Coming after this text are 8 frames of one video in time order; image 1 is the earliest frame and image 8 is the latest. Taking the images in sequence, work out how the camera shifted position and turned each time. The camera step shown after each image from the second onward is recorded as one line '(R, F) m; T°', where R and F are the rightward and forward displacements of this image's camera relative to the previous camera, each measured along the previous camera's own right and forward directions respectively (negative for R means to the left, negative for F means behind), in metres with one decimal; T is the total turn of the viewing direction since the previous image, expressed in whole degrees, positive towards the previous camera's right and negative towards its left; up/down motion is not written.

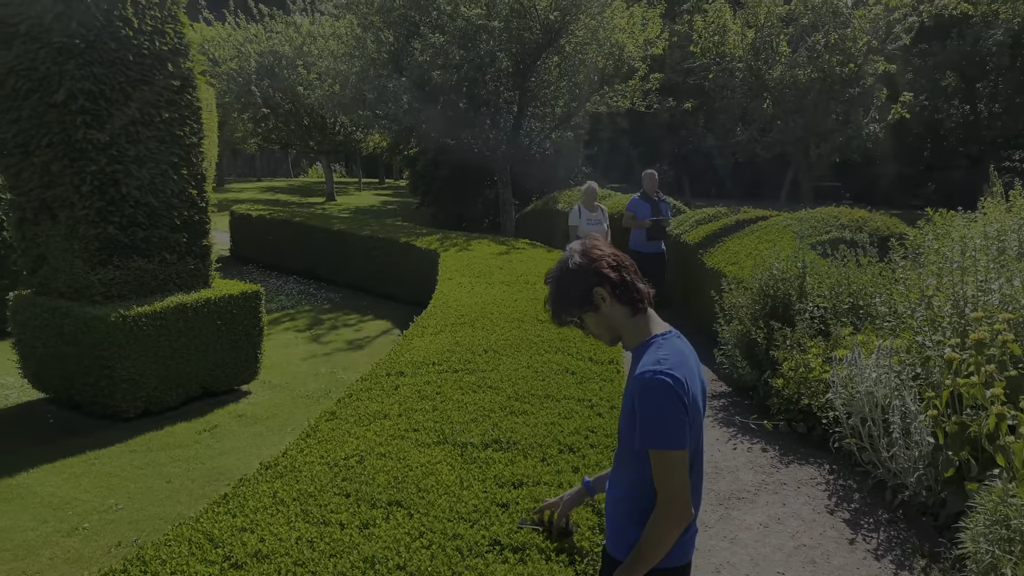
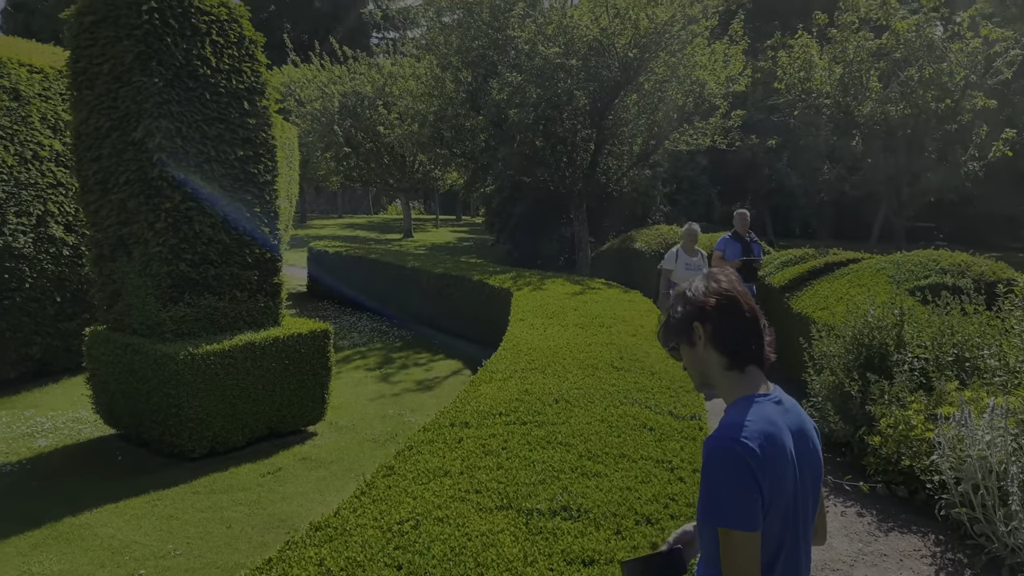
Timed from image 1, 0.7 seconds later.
(0.0, +0.2) m; -5°
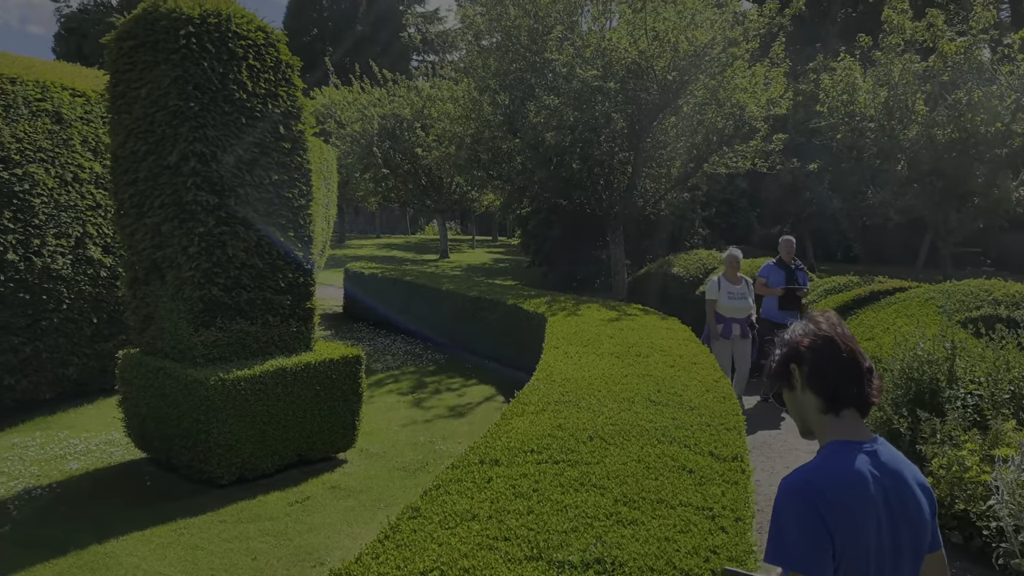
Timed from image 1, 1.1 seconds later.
(0.0, +0.1) m; -2°
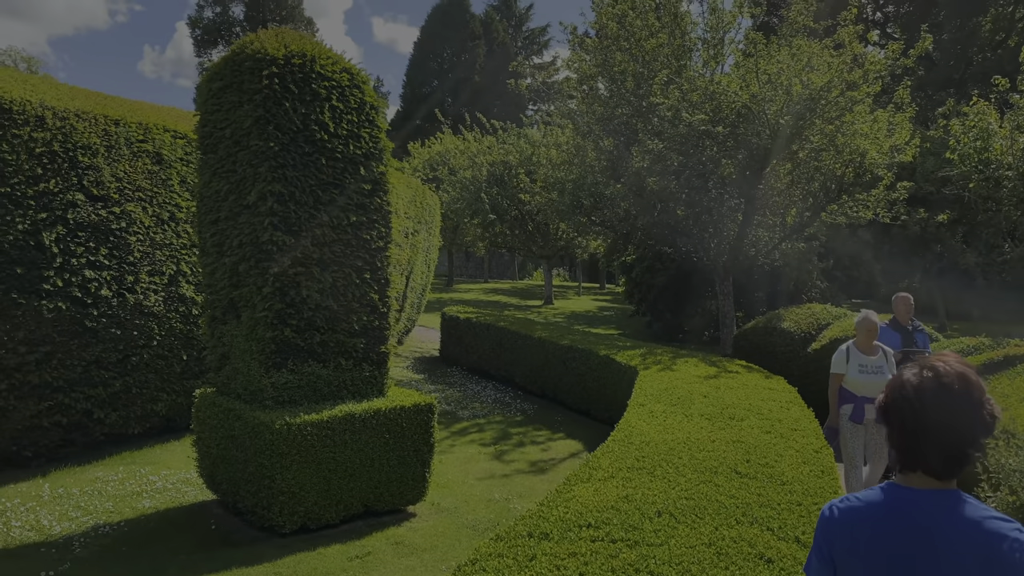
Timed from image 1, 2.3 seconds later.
(+0.2, +0.3) m; -8°
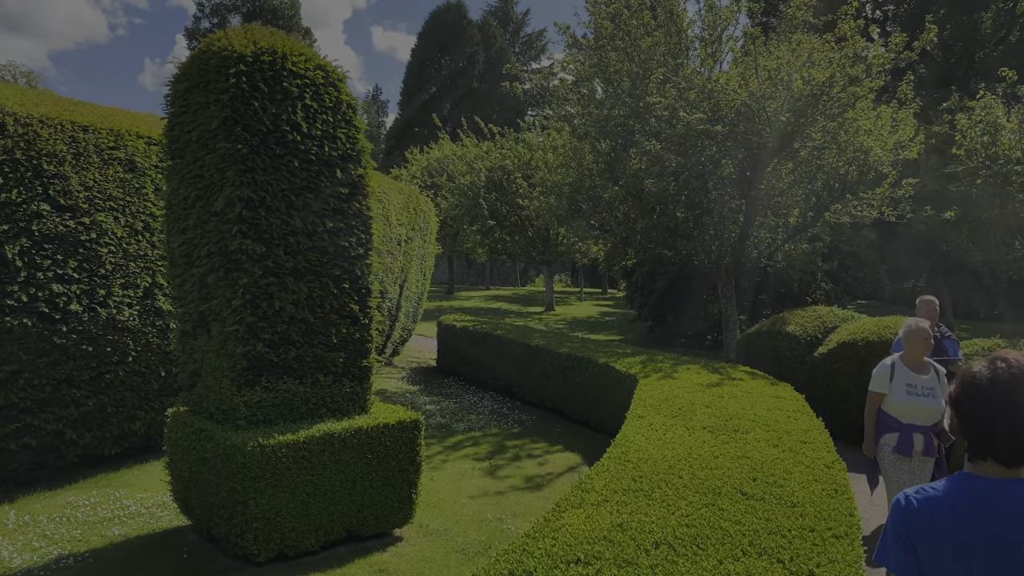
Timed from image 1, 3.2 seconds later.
(+0.1, +0.3) m; 0°
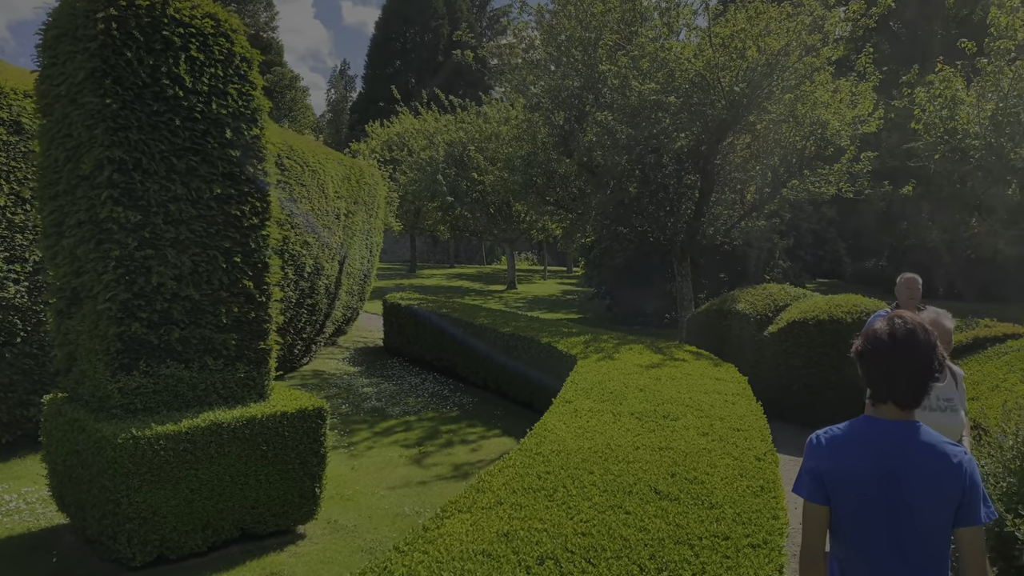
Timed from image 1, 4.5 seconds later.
(+0.3, +0.4) m; +2°
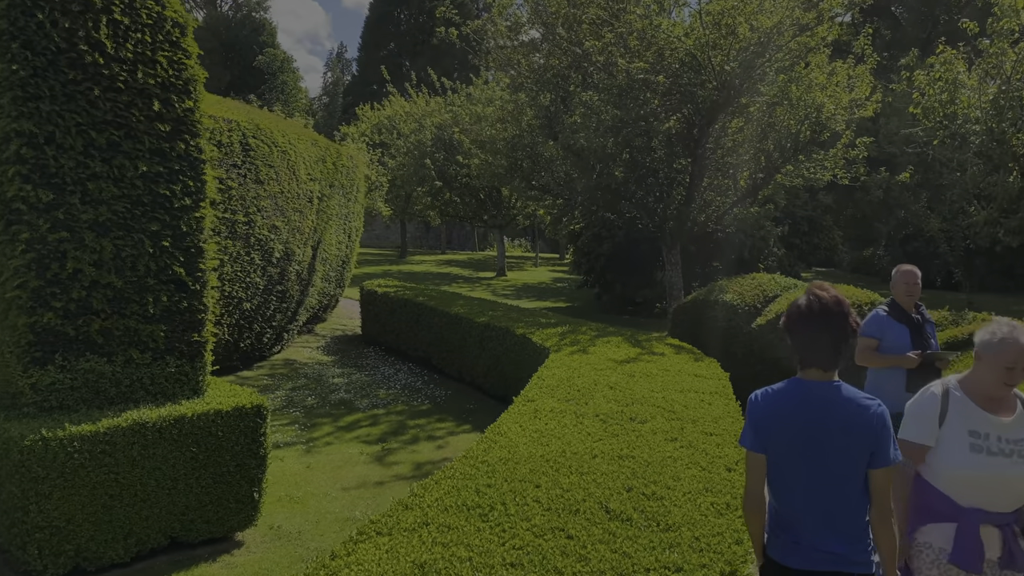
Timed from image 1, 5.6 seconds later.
(+0.2, +0.4) m; 0°
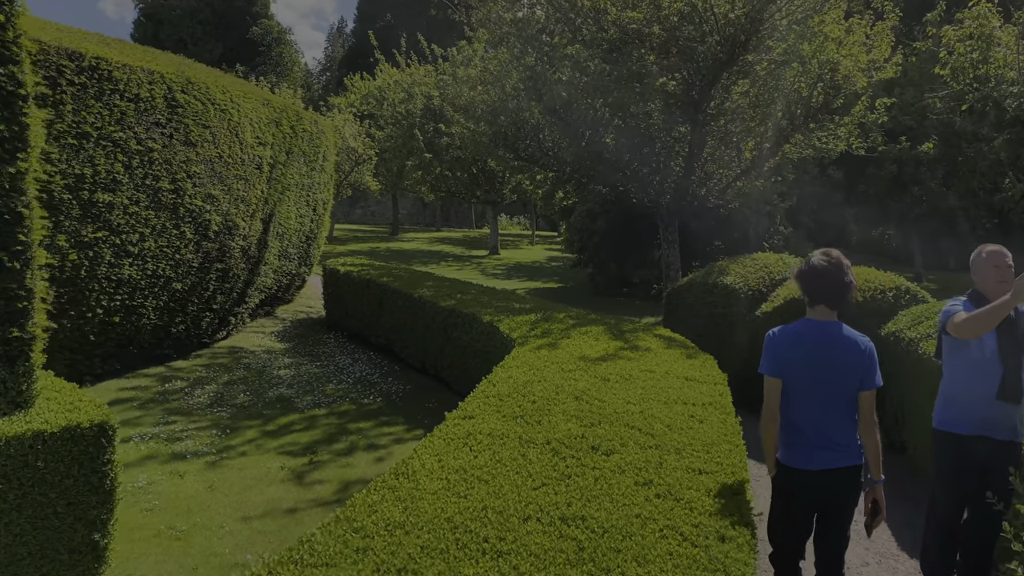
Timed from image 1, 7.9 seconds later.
(+0.3, +1.1) m; 0°
